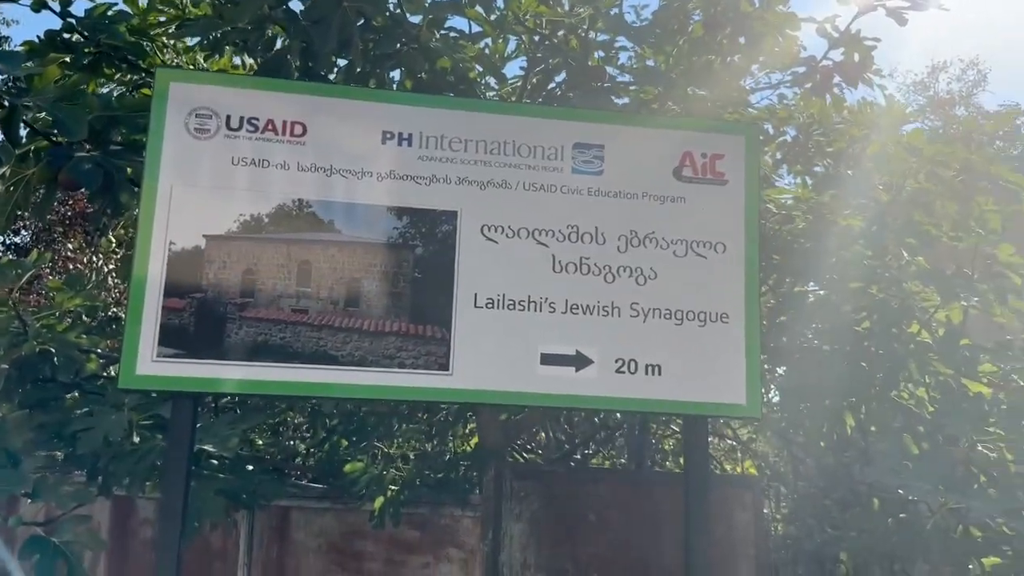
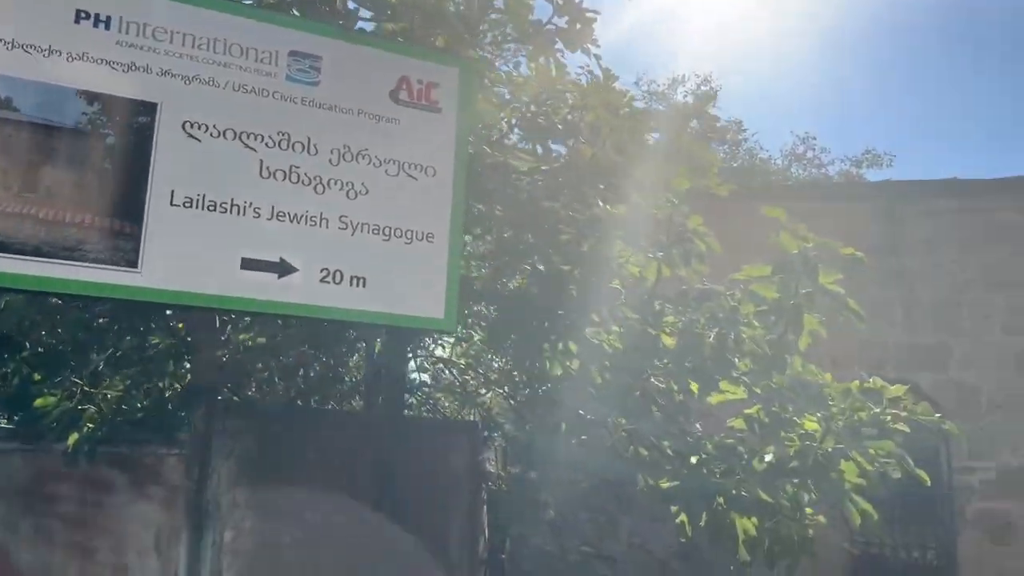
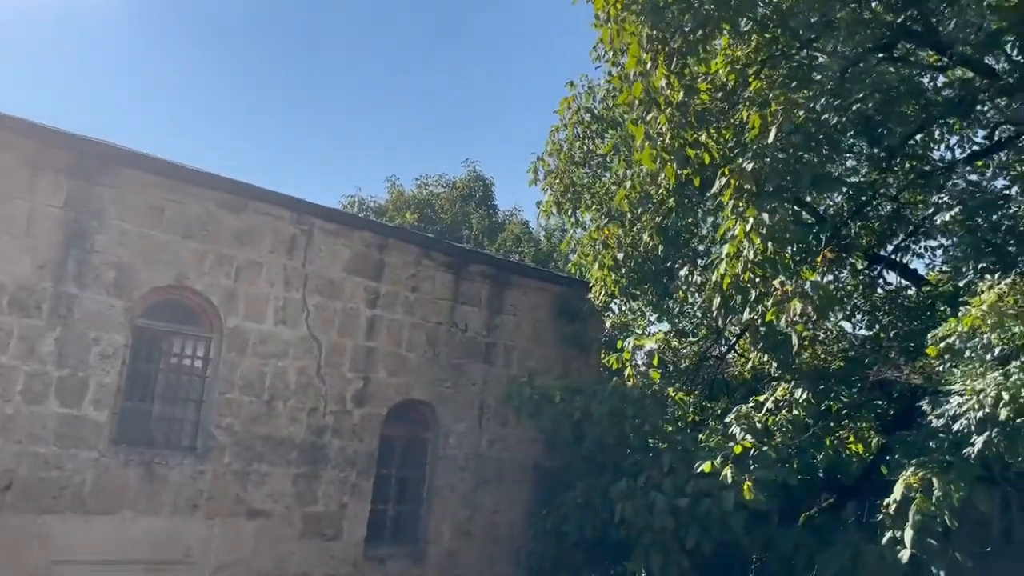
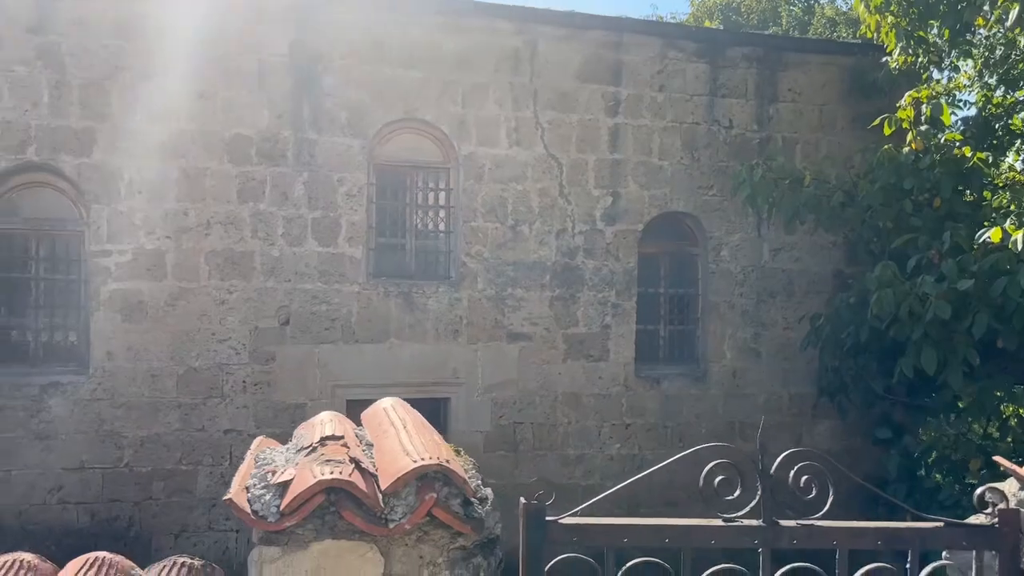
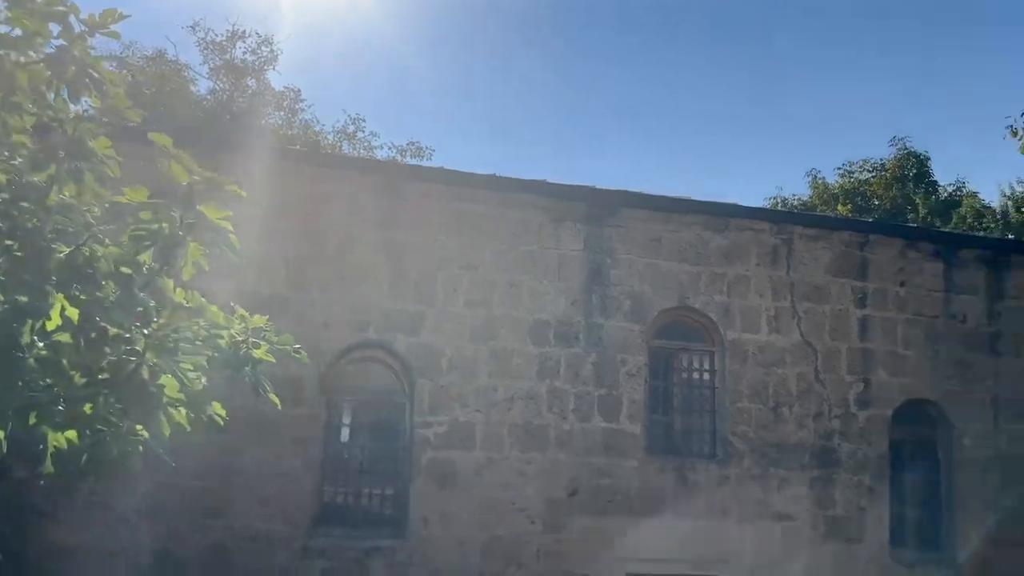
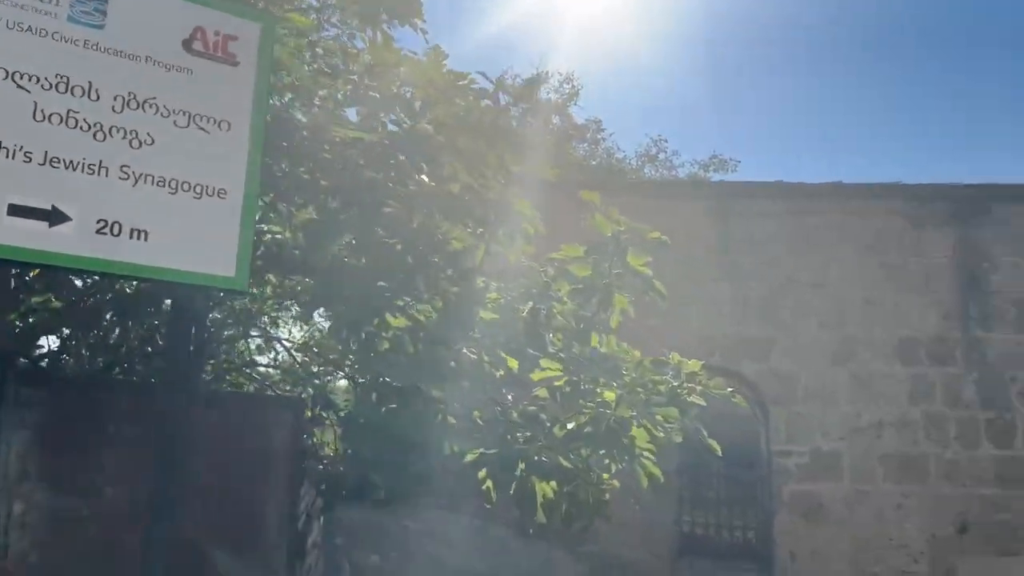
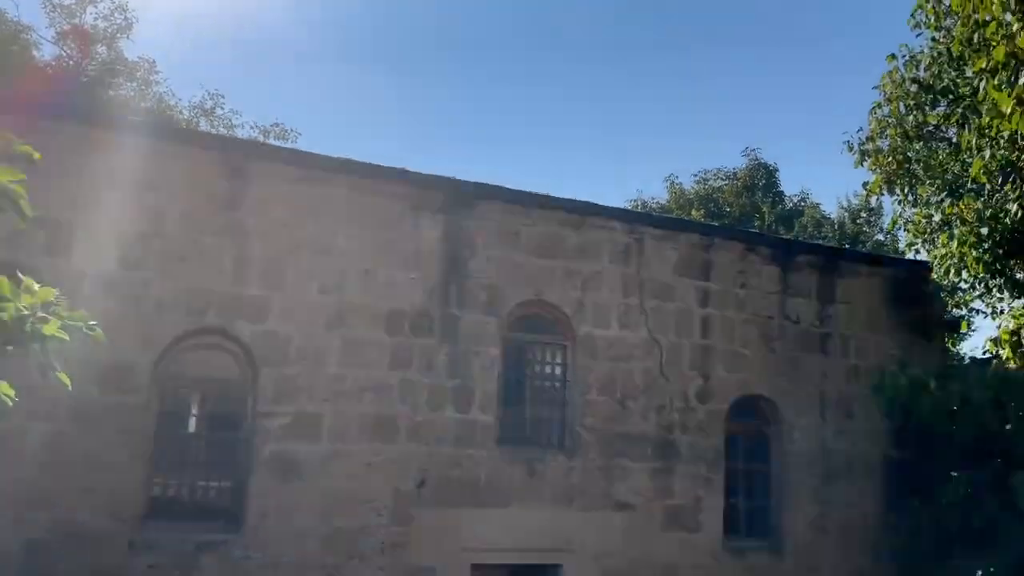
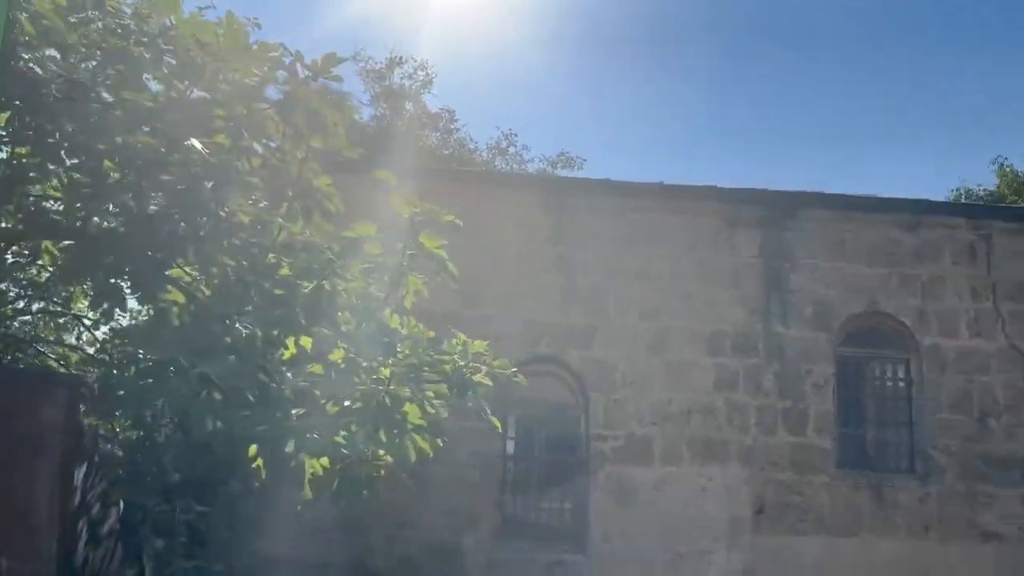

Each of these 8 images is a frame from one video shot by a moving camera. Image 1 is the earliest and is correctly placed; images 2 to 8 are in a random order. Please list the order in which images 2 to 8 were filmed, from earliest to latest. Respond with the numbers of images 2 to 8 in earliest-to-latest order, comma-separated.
2, 6, 8, 5, 7, 3, 4
